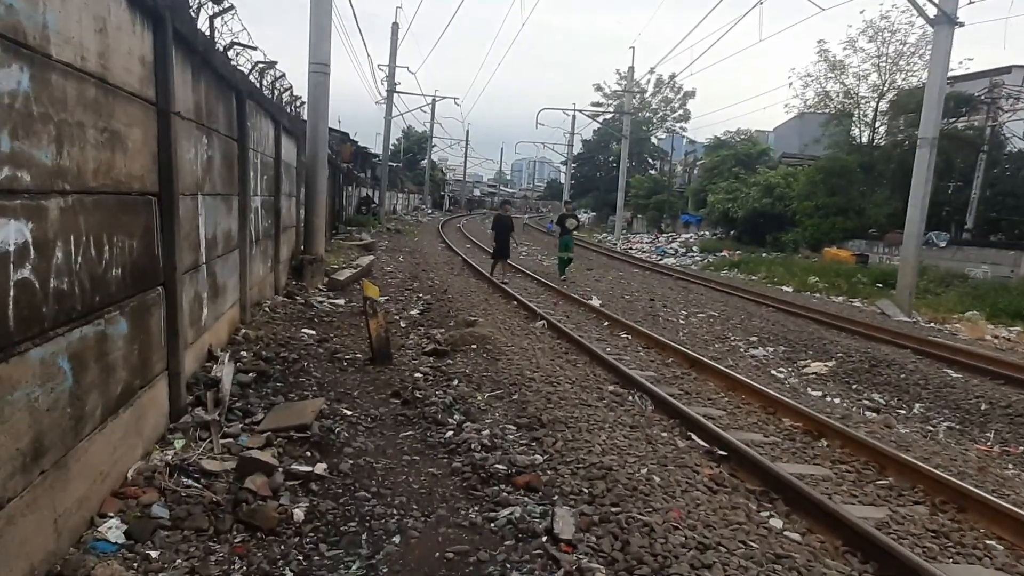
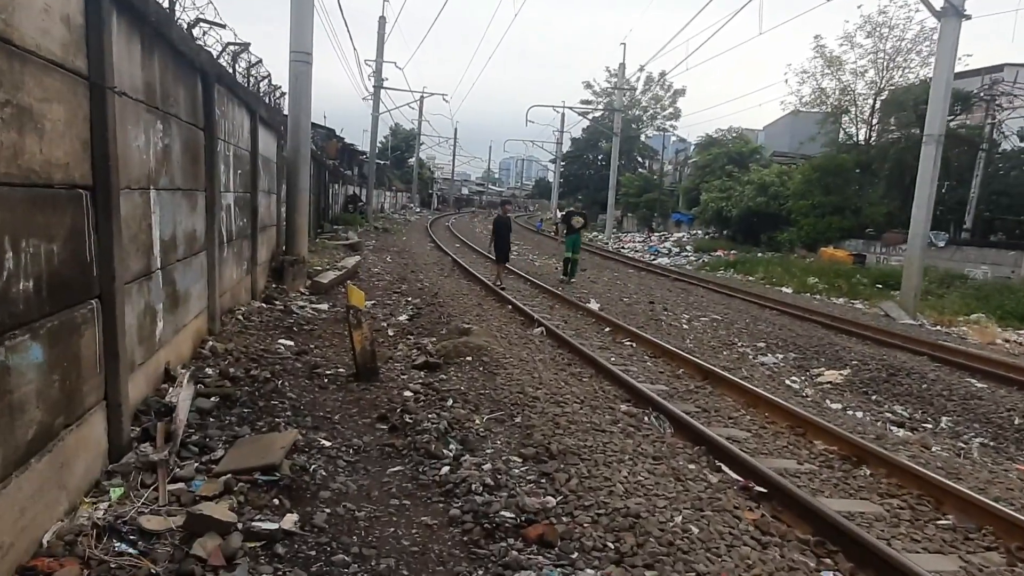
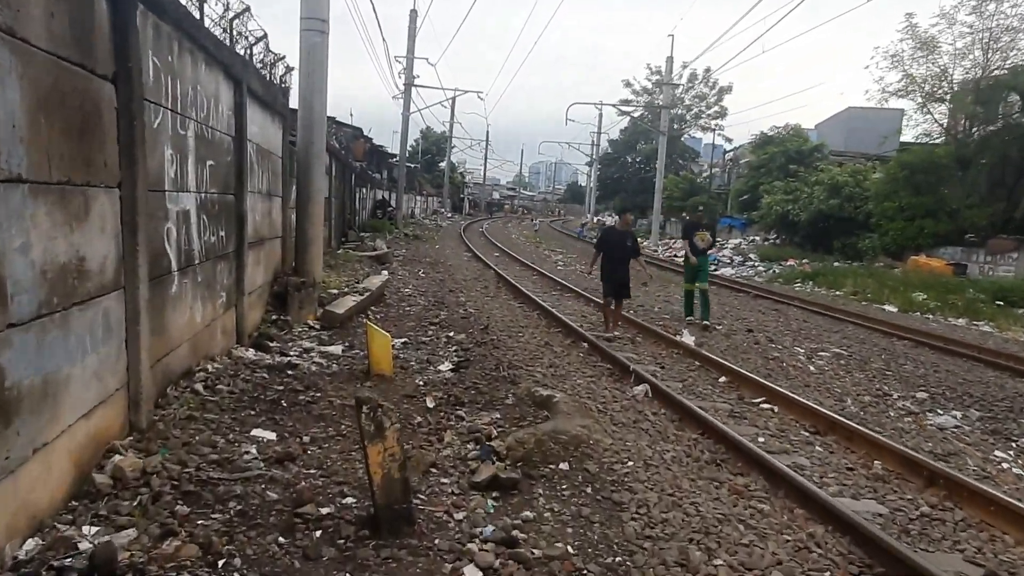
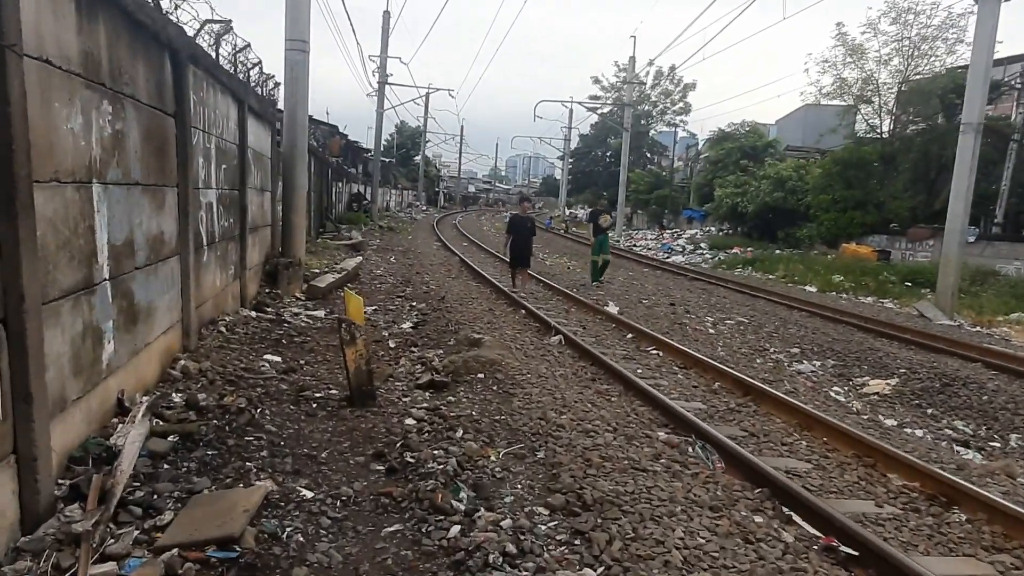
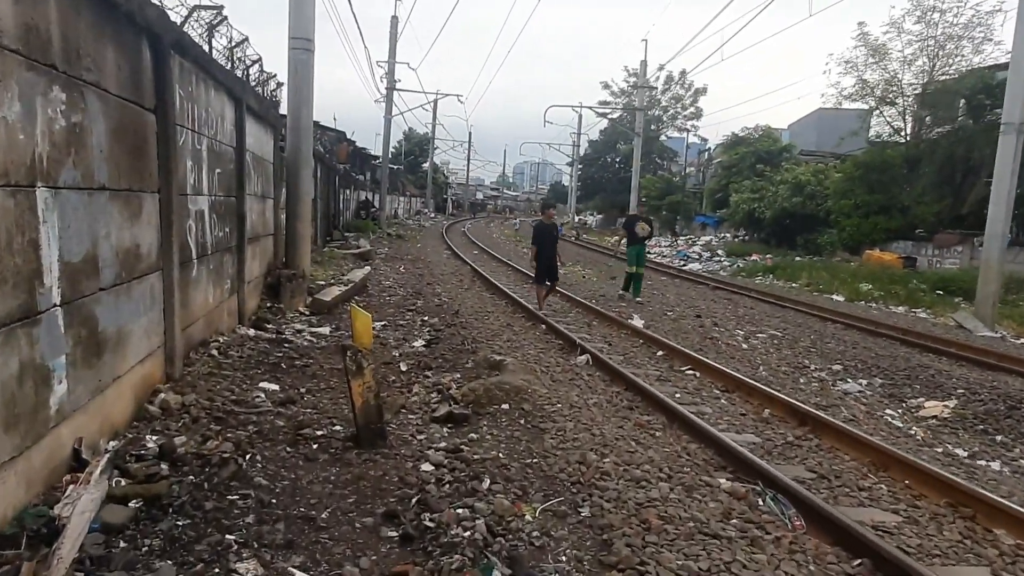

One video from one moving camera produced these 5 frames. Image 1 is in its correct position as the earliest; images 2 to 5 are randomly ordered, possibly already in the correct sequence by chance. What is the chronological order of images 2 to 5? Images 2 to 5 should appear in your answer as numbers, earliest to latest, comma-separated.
2, 4, 5, 3
